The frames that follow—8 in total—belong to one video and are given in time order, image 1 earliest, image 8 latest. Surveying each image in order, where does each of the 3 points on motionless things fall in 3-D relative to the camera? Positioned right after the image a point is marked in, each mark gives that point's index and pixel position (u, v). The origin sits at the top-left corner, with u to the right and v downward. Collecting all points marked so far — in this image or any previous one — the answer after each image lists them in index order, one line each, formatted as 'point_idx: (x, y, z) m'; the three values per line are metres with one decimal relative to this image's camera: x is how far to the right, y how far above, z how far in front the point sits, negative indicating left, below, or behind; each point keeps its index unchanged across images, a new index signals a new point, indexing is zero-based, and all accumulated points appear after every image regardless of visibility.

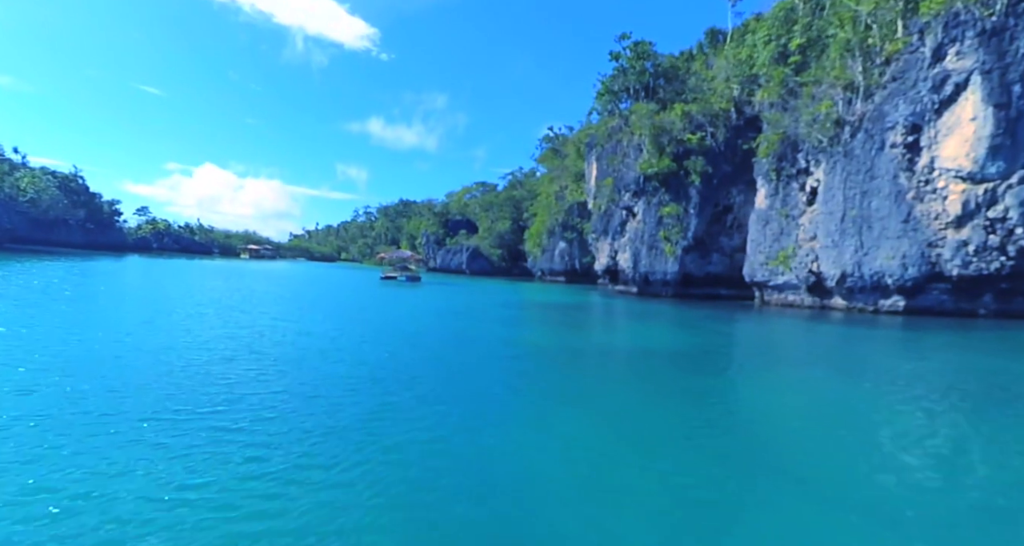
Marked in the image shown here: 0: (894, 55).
0: (+14.2, +8.2, +19.5) m
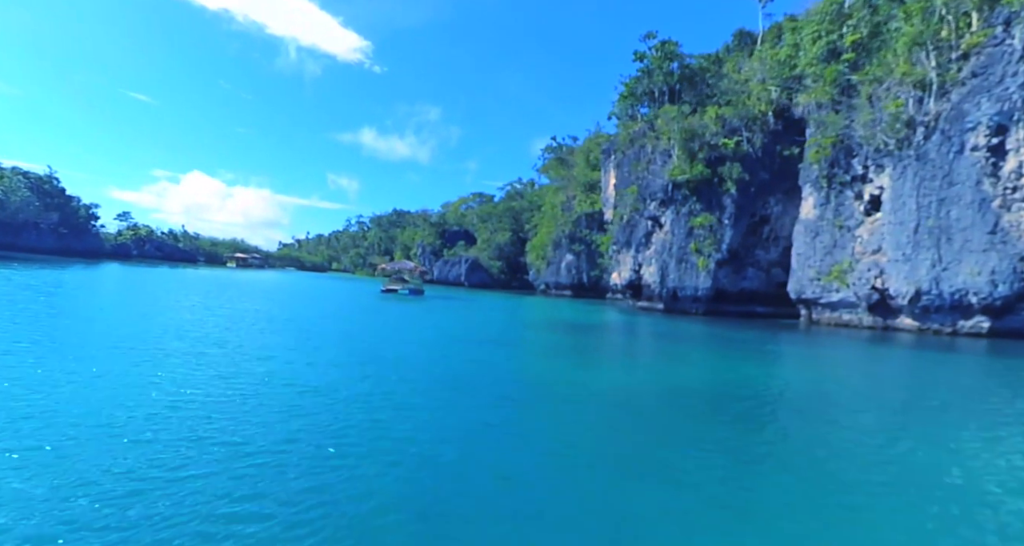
0: (+15.4, +7.6, +17.6) m
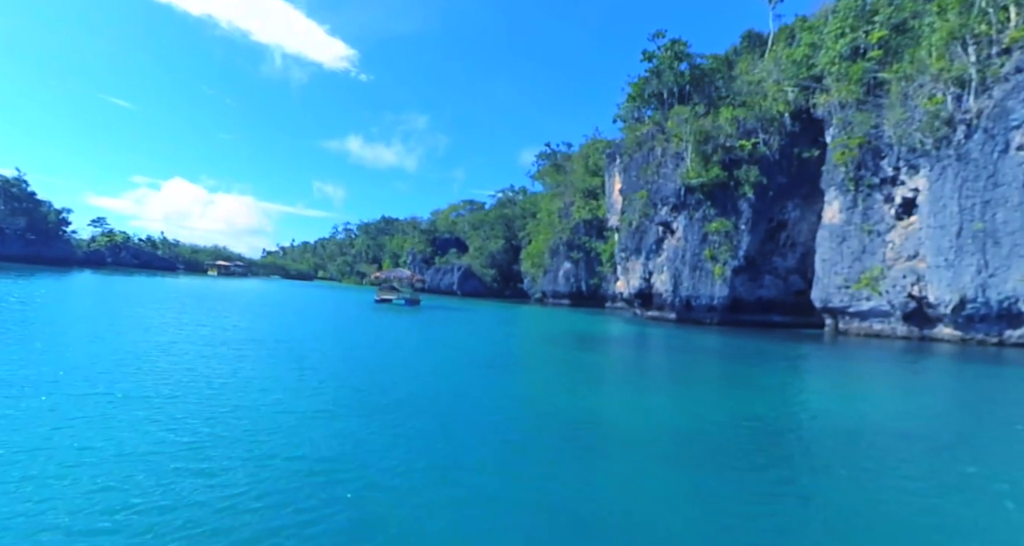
0: (+16.0, +7.4, +16.7) m
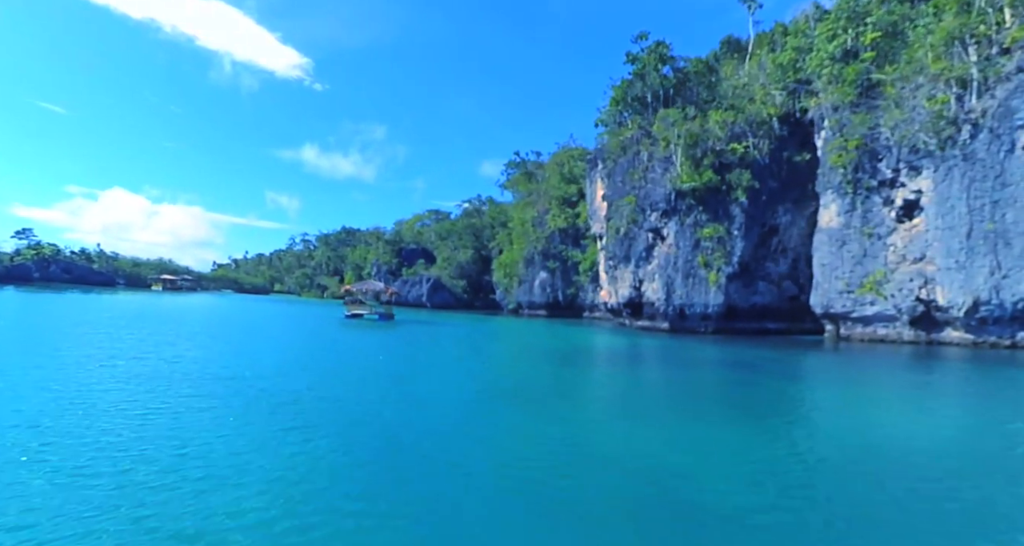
0: (+16.0, +7.3, +16.6) m
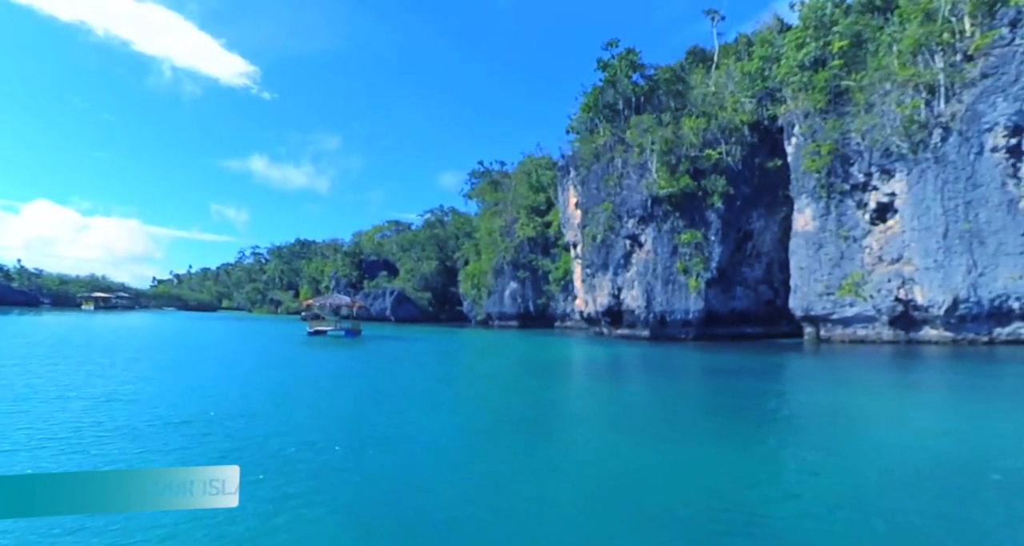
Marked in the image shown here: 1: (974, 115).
0: (+15.5, +7.4, +17.3) m
1: (+15.2, +5.2, +17.1) m
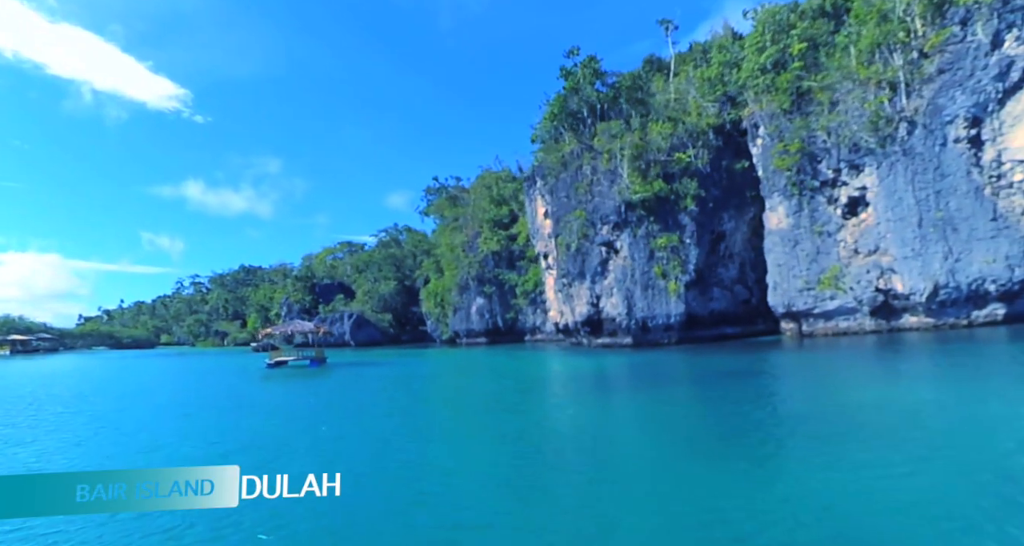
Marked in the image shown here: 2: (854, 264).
0: (+14.6, +7.8, +18.0) m
1: (+14.5, +5.6, +17.8) m
2: (+12.9, +0.3, +19.7) m
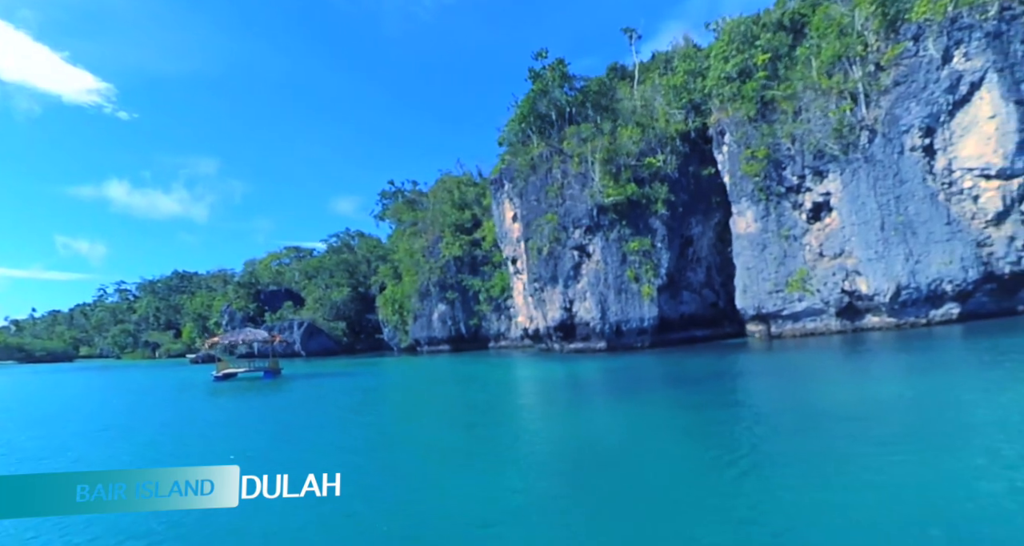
0: (+13.9, +7.8, +19.1) m
1: (+13.8, +5.6, +18.8) m
2: (+12.0, +0.2, +20.4) m
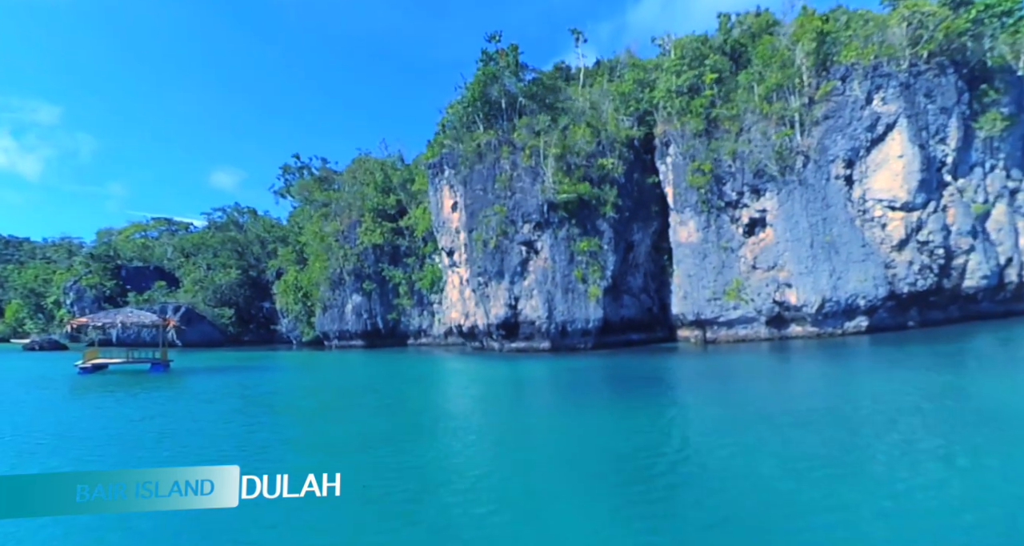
0: (+12.7, +7.2, +21.1) m
1: (+12.5, +5.0, +20.8) m
2: (+10.1, -0.2, +22.0) m
